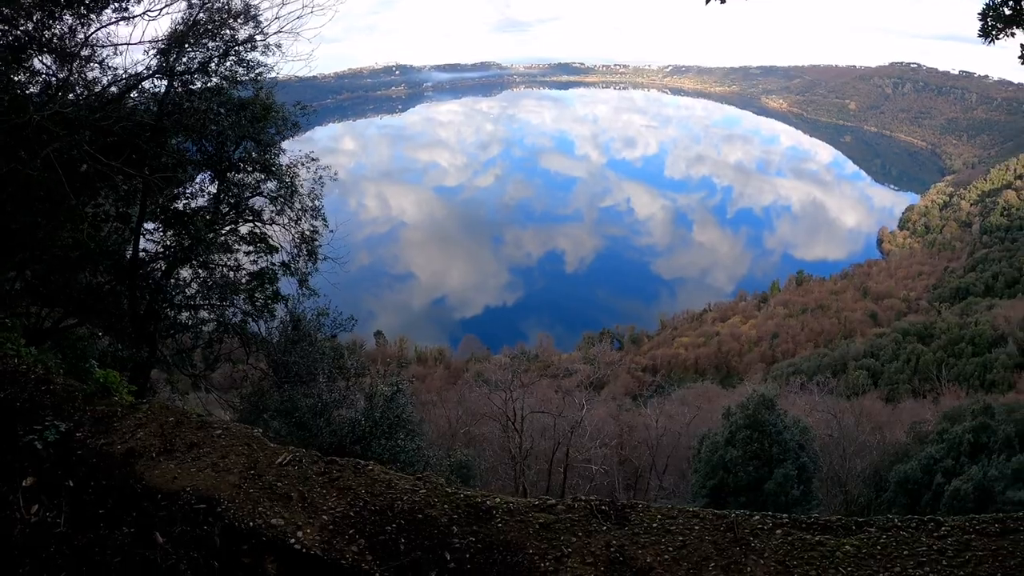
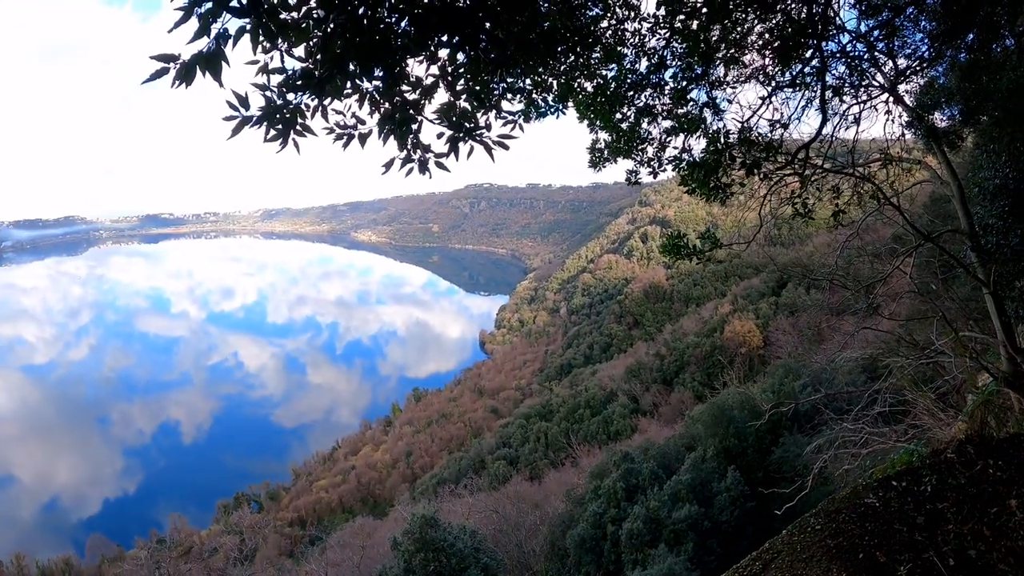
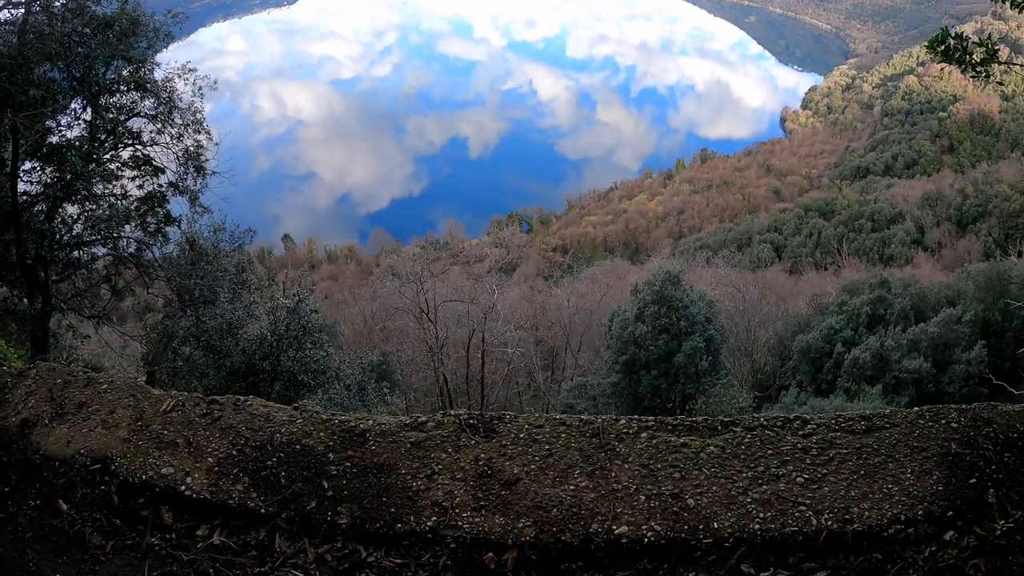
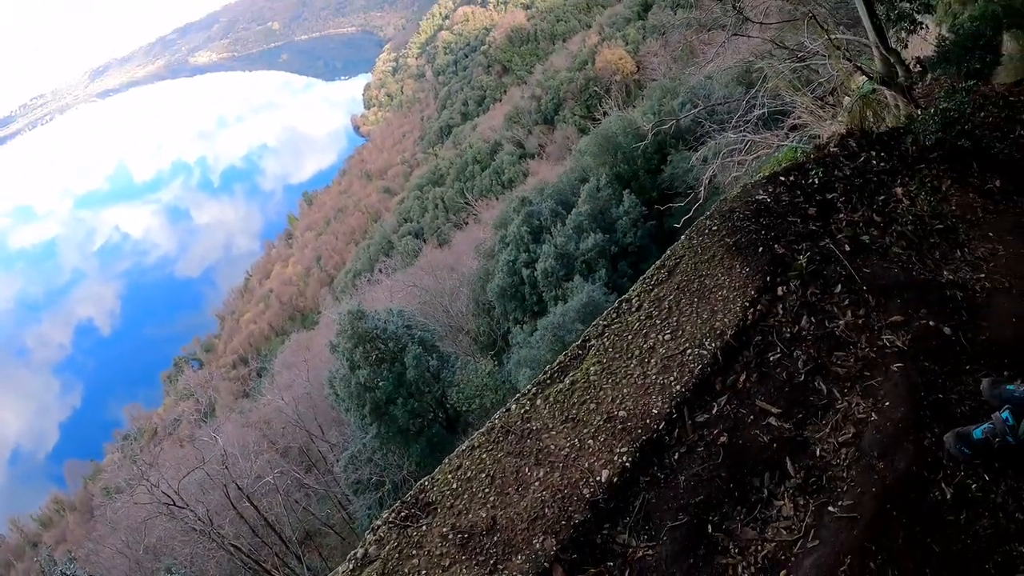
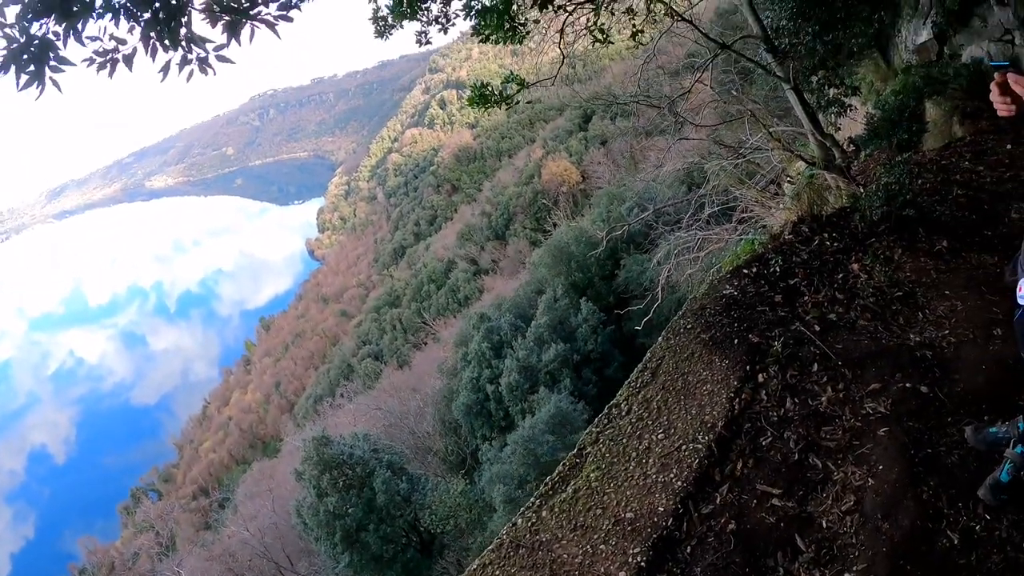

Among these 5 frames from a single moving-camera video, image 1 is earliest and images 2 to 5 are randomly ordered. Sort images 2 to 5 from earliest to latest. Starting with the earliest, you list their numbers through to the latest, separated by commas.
3, 4, 5, 2
